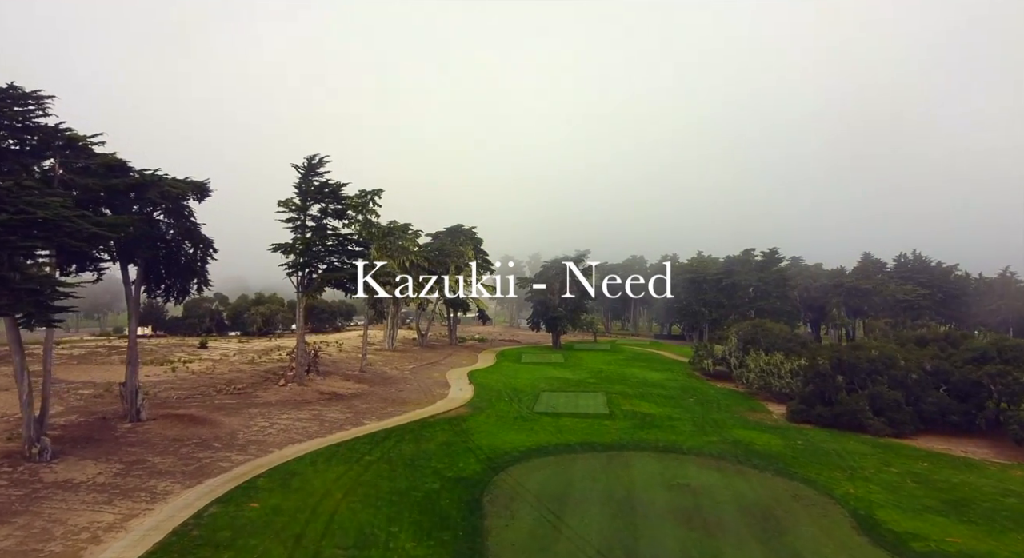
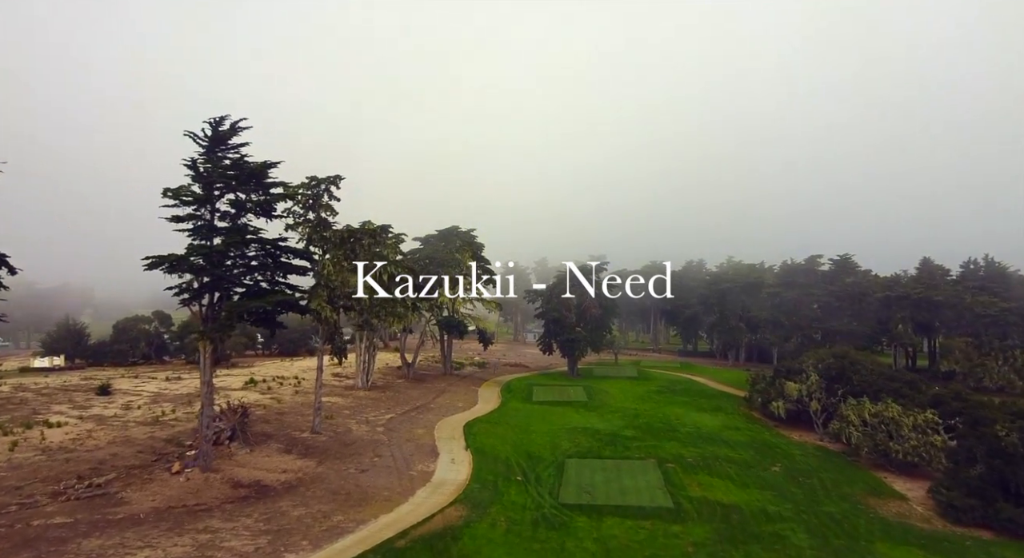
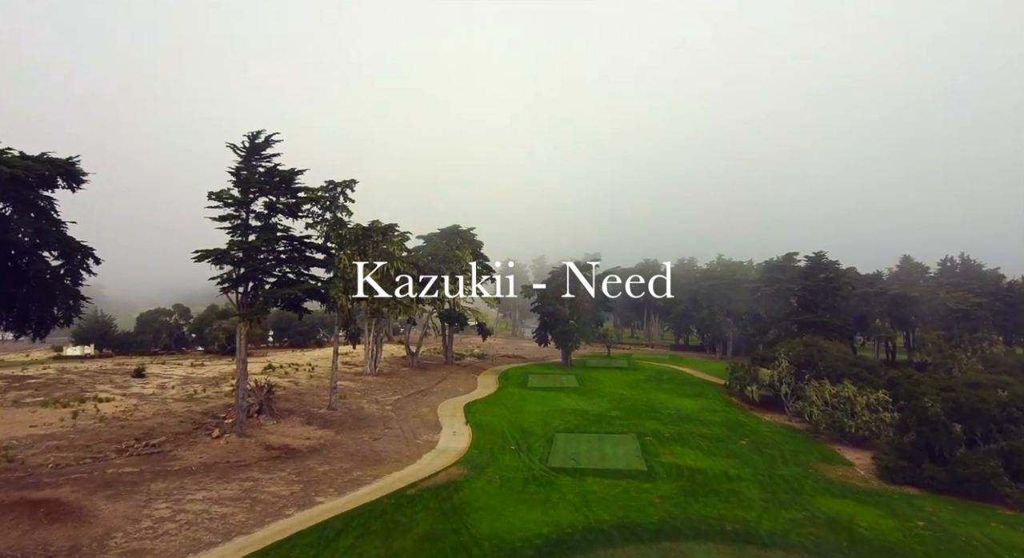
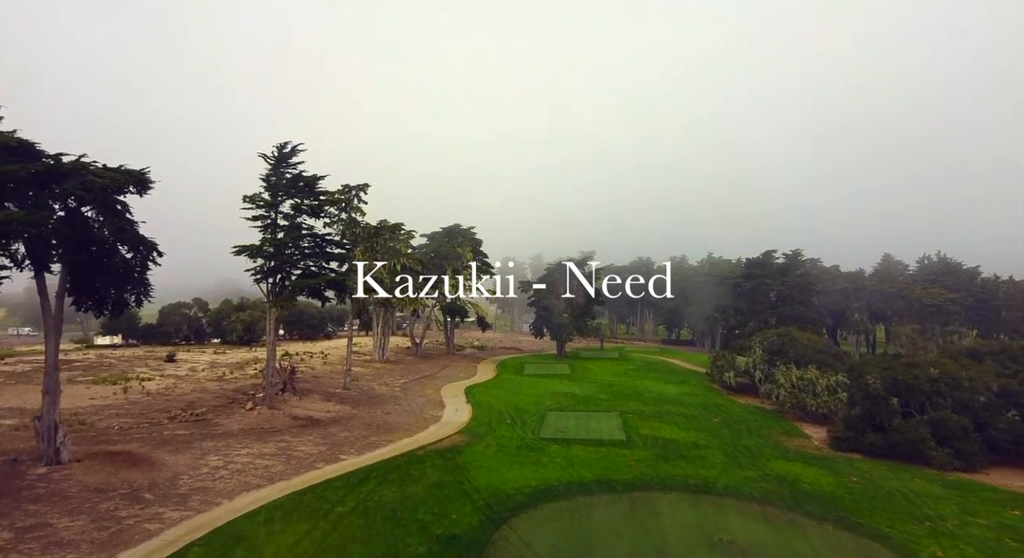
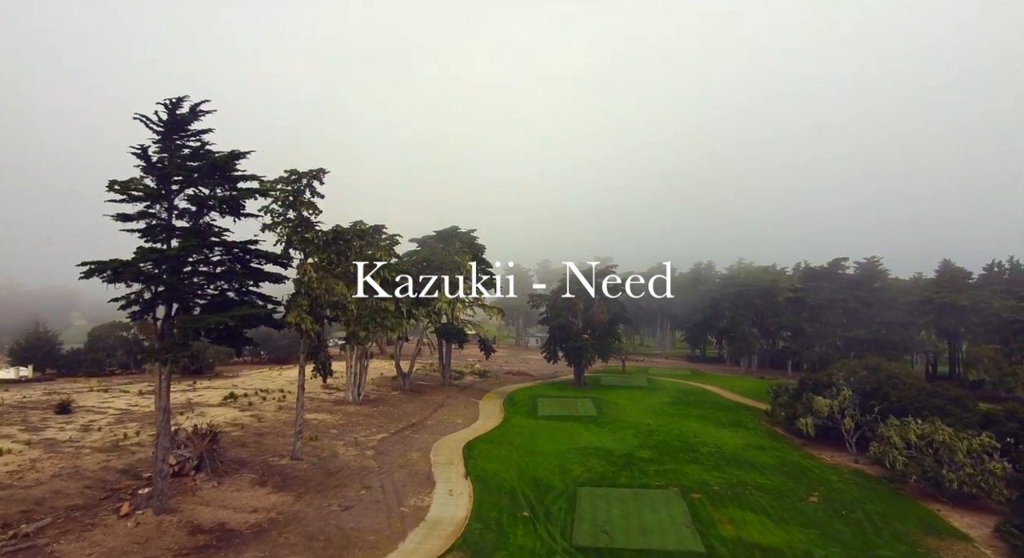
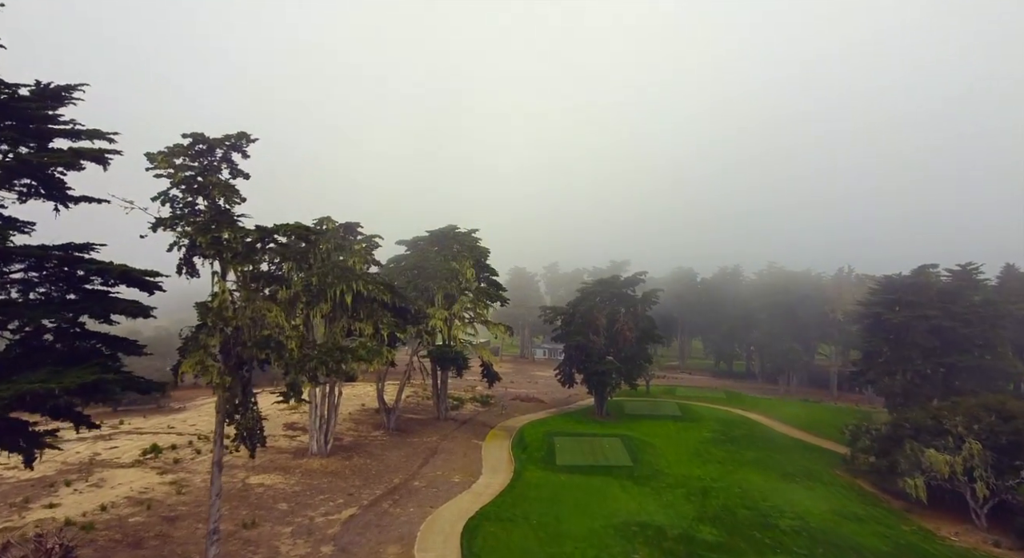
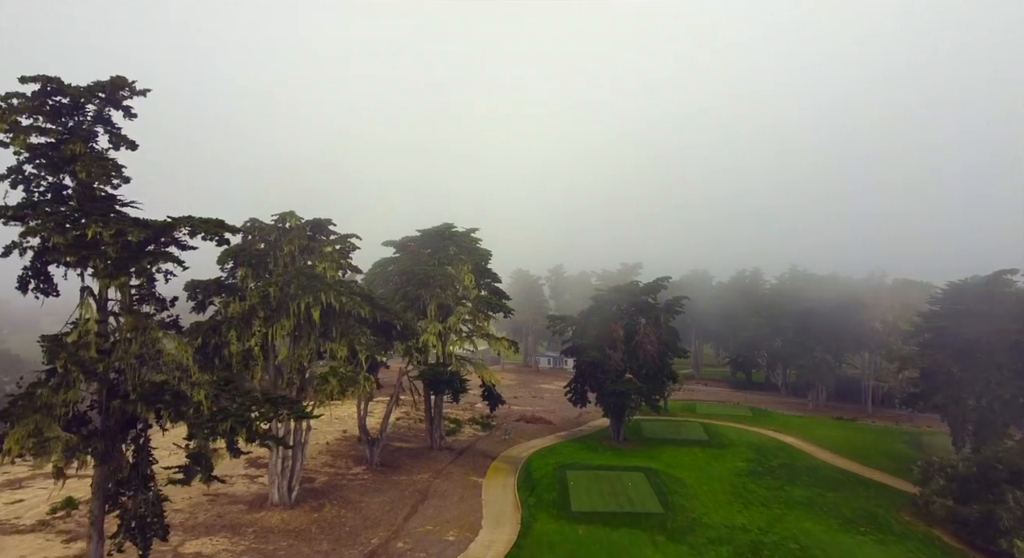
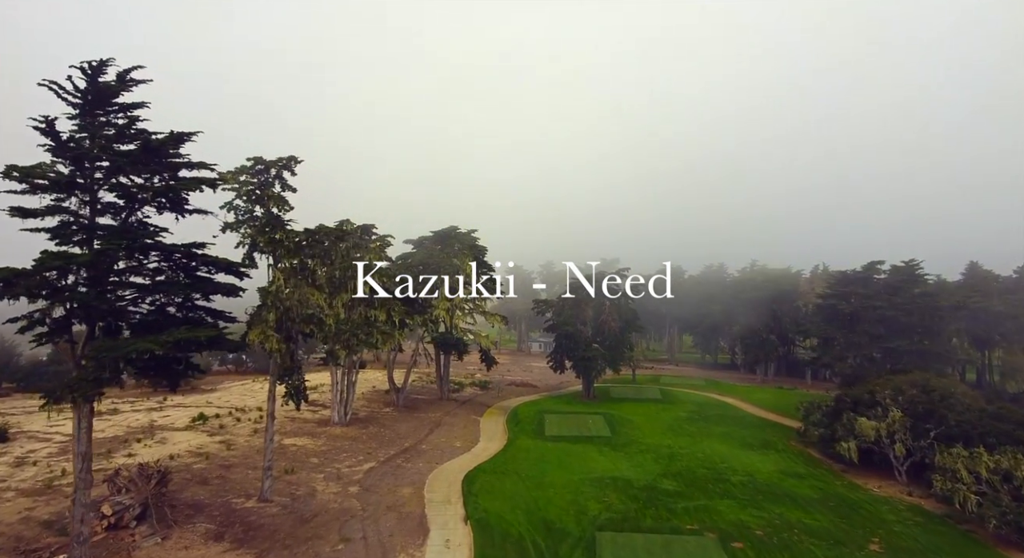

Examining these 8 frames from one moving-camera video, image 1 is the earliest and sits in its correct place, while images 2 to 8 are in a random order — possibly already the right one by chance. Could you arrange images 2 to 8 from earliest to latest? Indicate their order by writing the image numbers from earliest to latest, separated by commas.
4, 3, 2, 5, 8, 6, 7
